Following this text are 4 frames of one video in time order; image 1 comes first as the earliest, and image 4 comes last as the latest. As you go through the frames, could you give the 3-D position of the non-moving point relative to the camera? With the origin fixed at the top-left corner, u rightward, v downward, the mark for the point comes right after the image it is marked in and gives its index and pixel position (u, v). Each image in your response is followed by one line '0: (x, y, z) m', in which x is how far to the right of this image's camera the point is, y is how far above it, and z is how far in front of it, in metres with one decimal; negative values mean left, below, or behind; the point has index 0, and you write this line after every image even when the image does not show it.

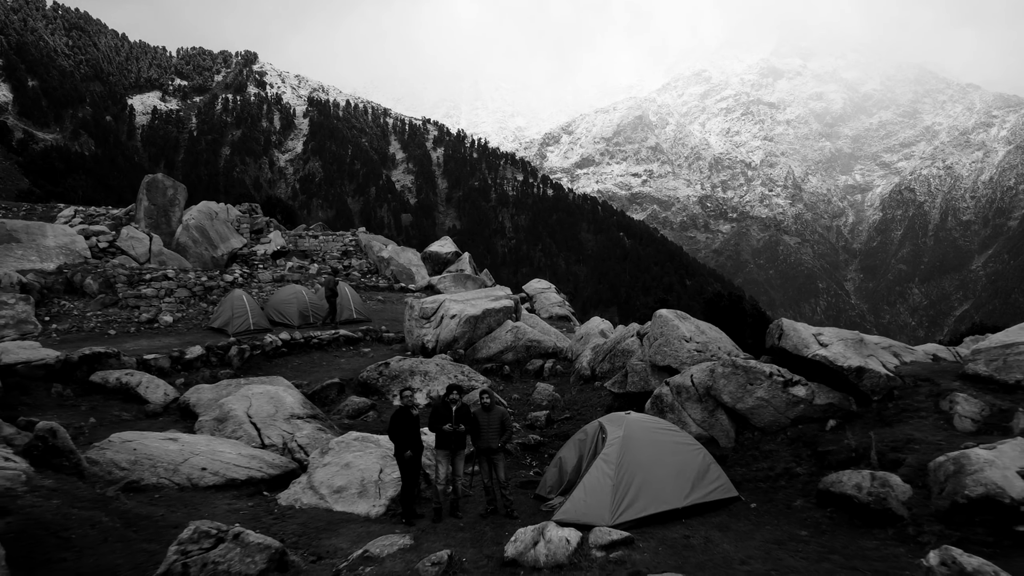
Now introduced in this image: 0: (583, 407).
0: (+1.7, -3.4, +13.6) m
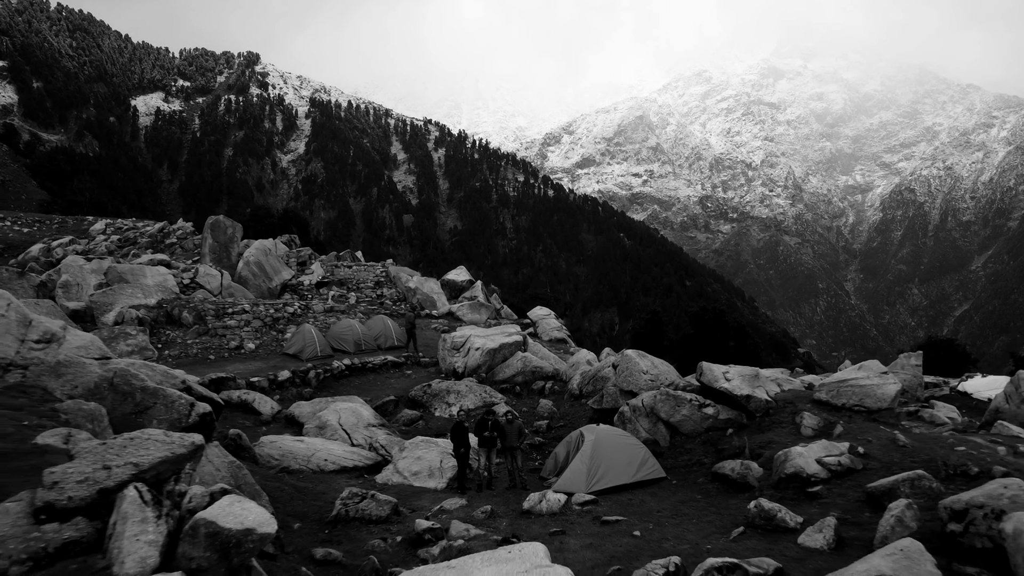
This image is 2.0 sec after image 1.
0: (+1.9, -4.3, +16.3) m
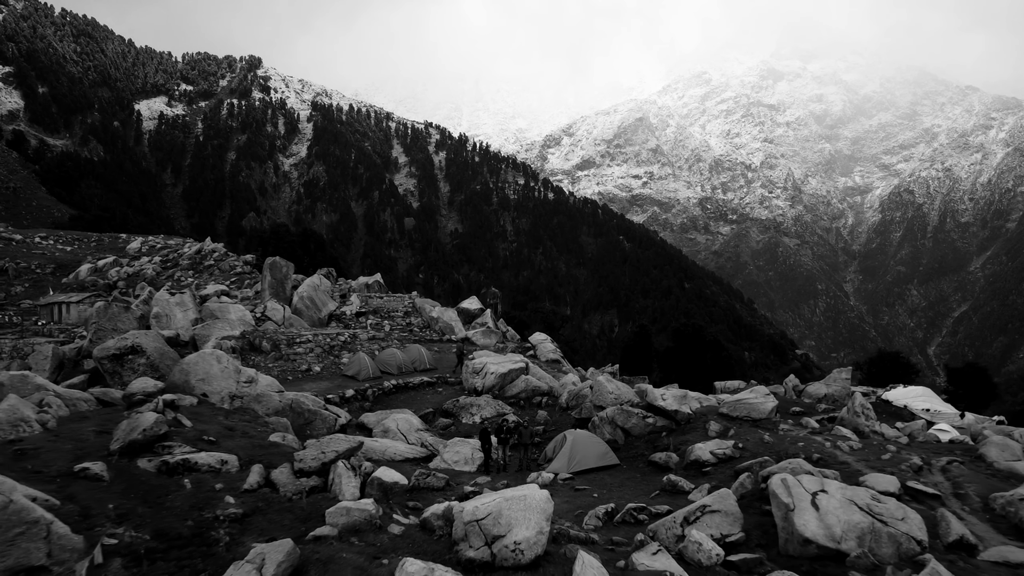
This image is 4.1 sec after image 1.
0: (+2.1, -5.5, +20.2) m
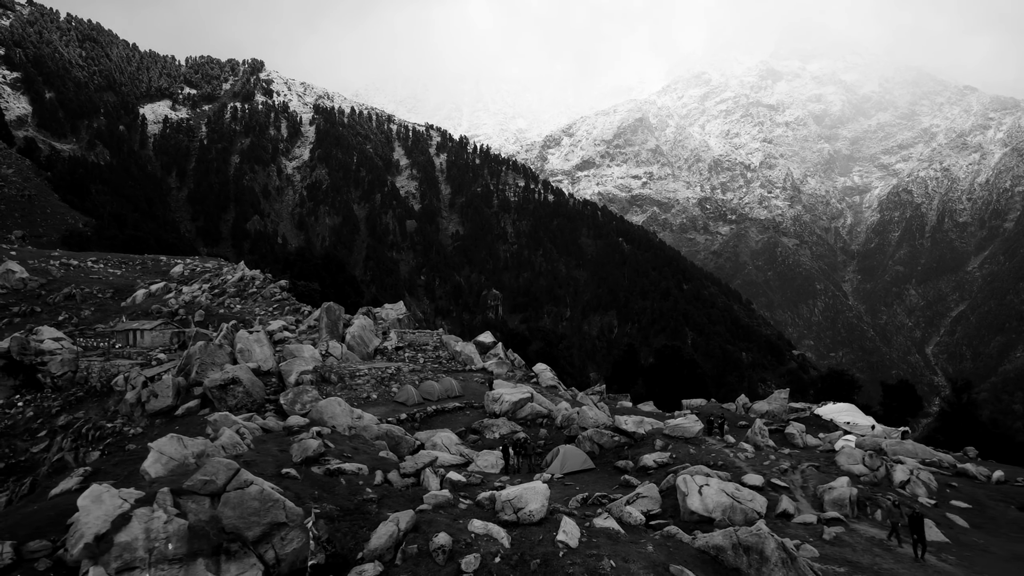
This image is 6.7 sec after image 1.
0: (+2.5, -7.5, +25.6) m
